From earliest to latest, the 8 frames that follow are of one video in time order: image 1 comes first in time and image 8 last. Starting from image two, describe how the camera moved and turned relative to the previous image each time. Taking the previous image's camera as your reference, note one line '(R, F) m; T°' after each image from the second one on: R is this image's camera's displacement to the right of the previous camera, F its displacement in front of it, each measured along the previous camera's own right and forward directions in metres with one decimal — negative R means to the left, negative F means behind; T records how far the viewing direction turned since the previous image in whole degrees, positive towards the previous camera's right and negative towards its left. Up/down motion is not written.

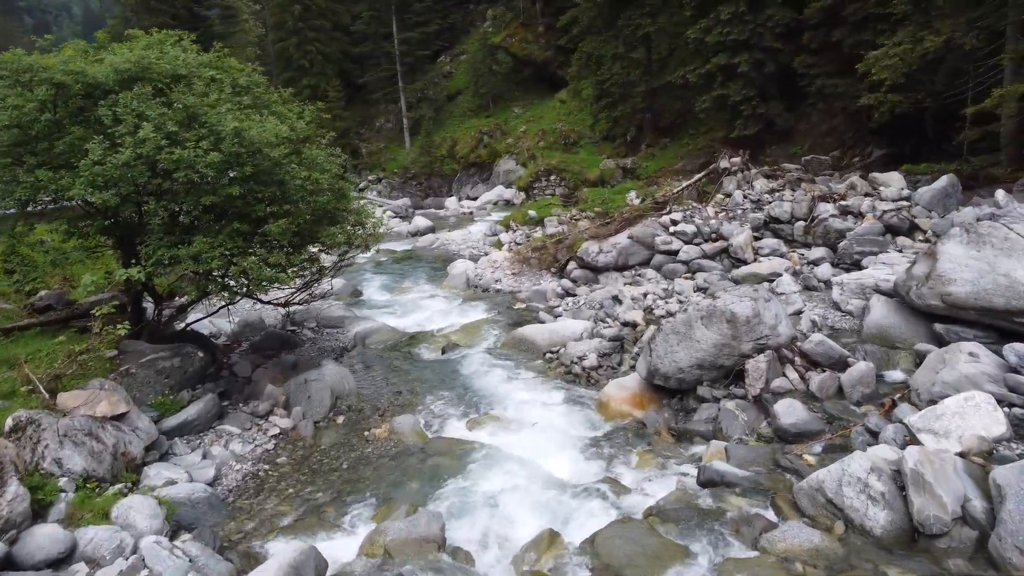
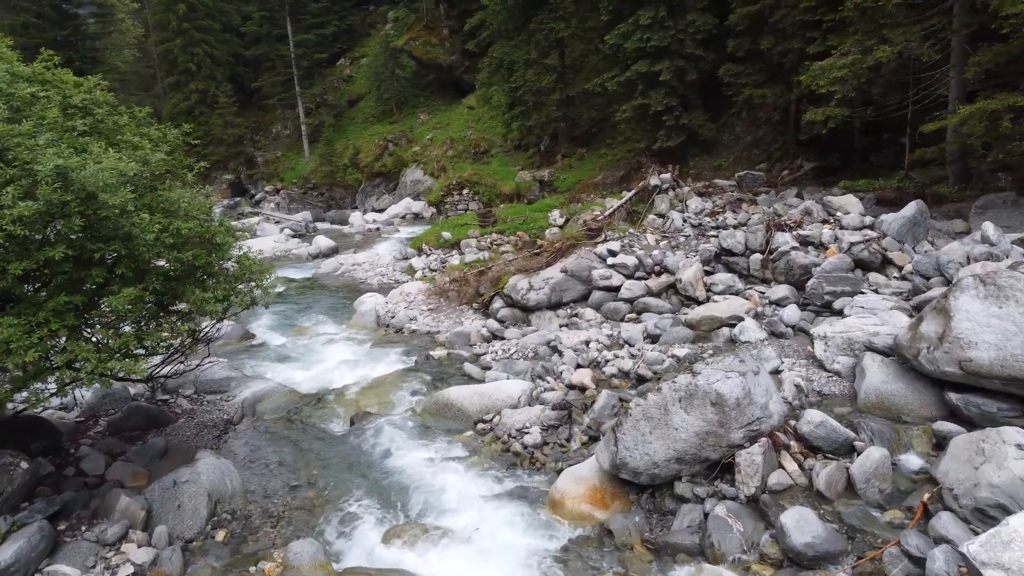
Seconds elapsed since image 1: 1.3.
(-0.2, +1.8) m; +7°
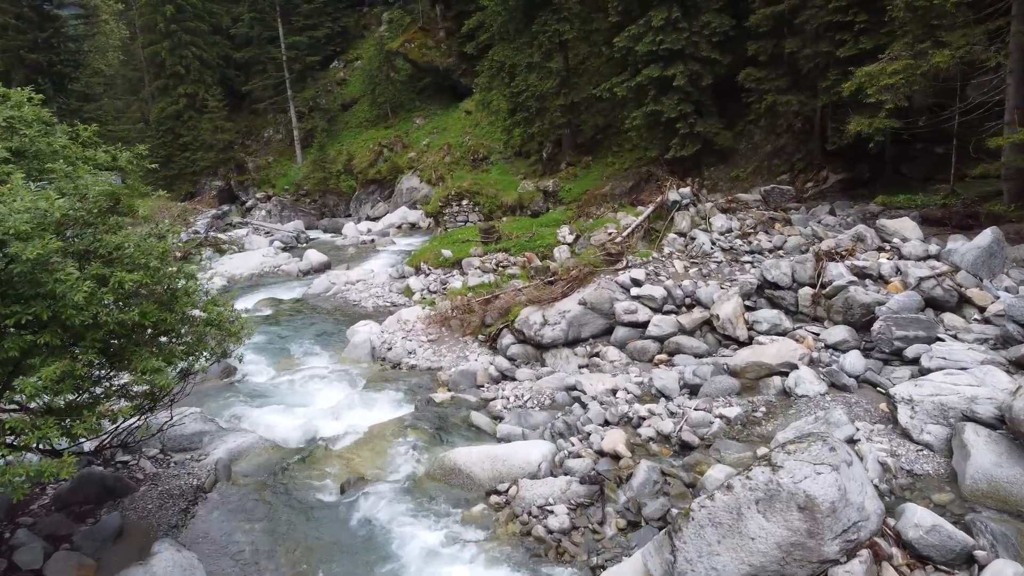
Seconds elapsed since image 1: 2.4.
(-0.2, +1.4) m; 0°
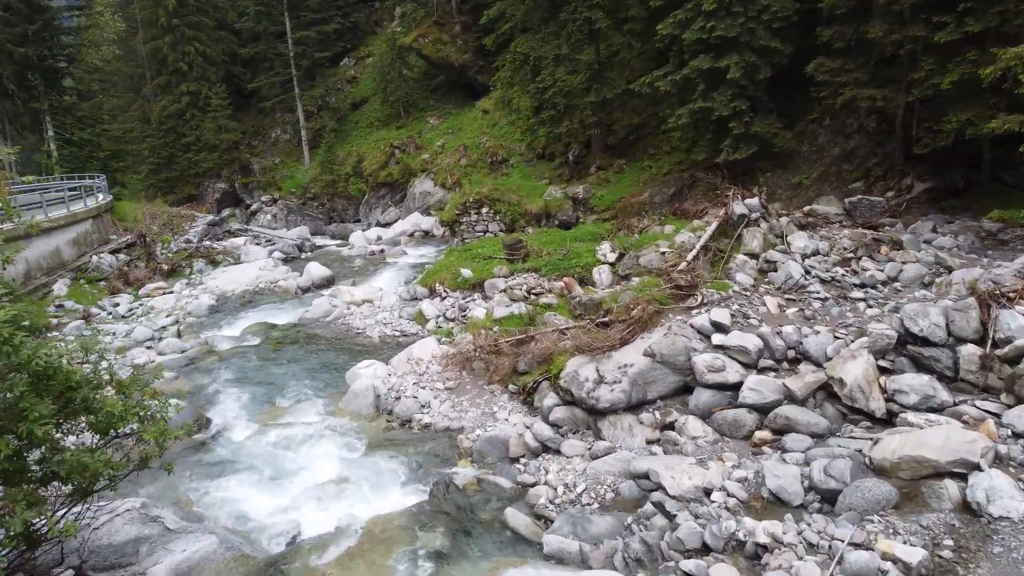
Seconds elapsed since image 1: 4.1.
(-0.4, +2.6) m; -1°
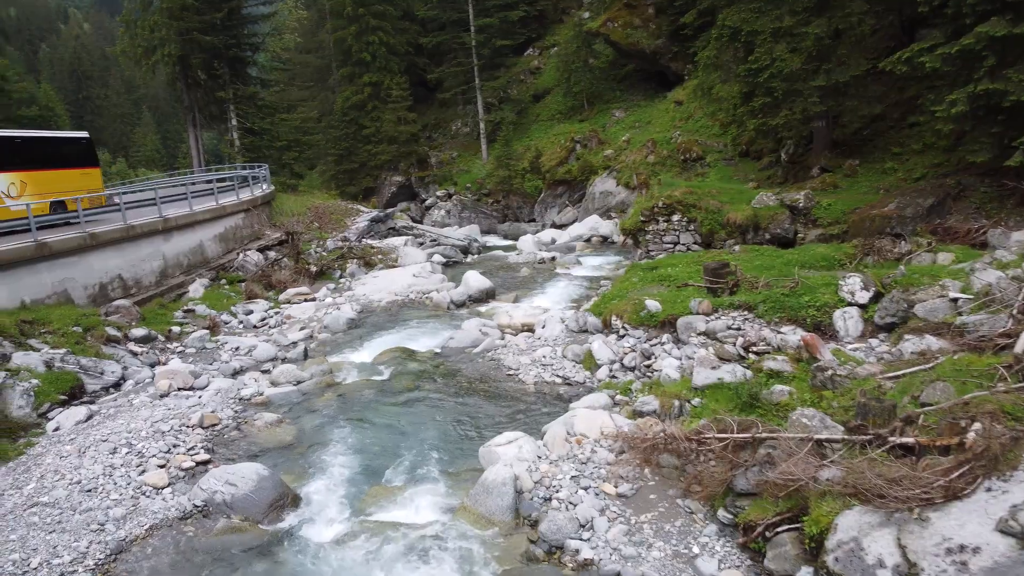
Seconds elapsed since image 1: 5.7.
(-0.4, +3.6) m; -12°
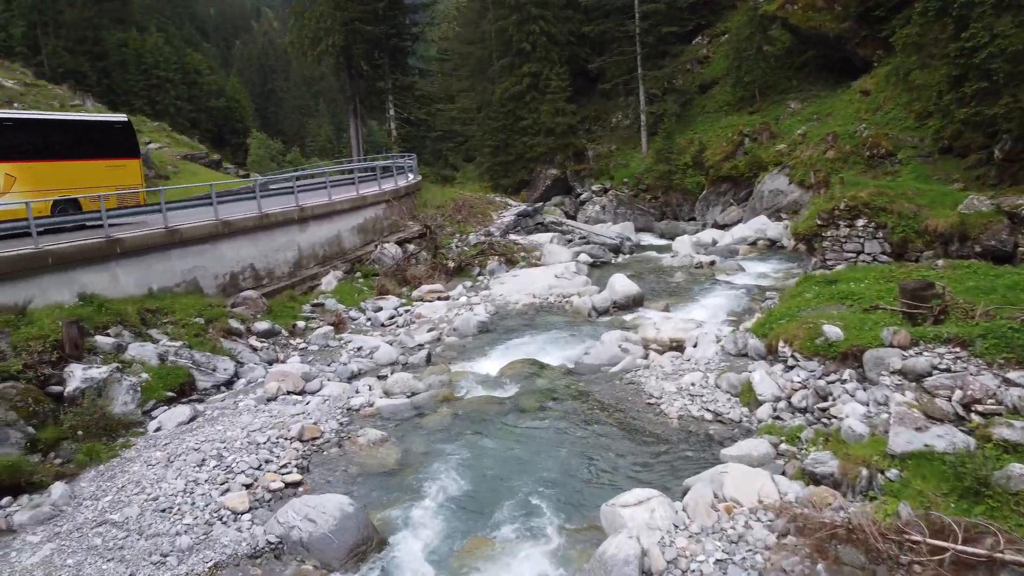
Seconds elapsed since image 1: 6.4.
(+0.1, +1.6) m; -11°
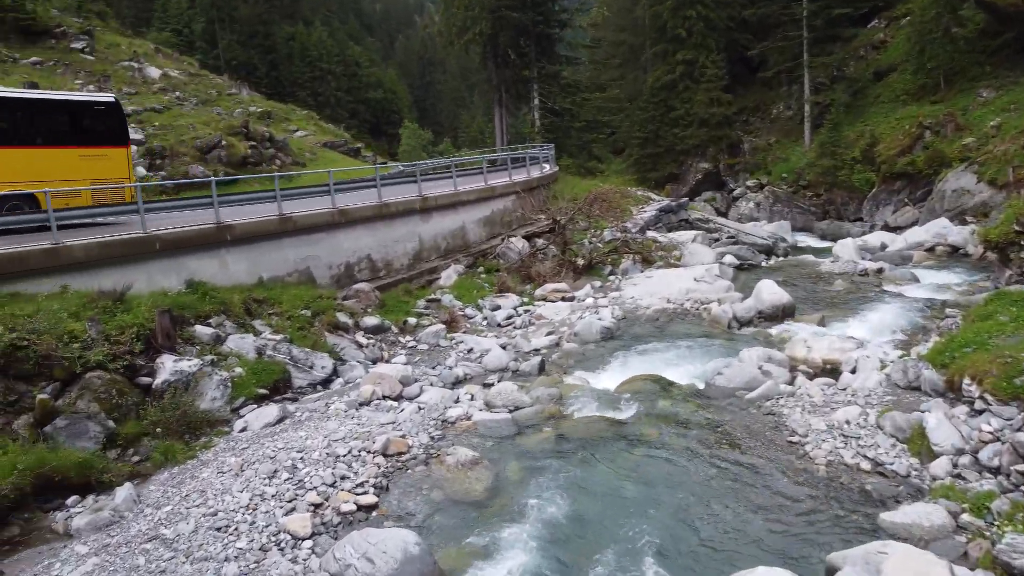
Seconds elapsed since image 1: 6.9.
(+0.3, +1.3) m; -10°
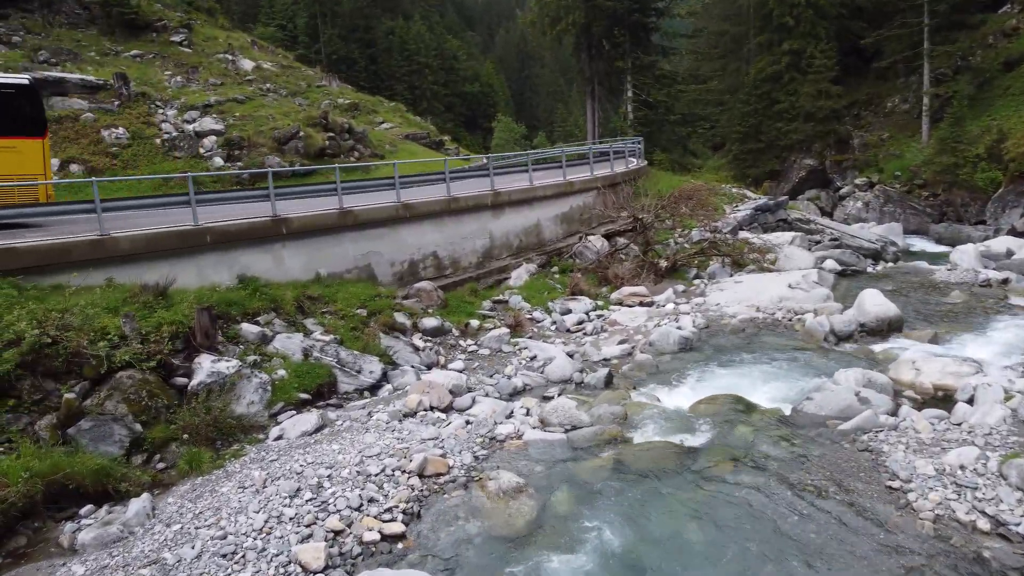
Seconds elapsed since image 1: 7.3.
(+0.4, +0.9) m; -7°
